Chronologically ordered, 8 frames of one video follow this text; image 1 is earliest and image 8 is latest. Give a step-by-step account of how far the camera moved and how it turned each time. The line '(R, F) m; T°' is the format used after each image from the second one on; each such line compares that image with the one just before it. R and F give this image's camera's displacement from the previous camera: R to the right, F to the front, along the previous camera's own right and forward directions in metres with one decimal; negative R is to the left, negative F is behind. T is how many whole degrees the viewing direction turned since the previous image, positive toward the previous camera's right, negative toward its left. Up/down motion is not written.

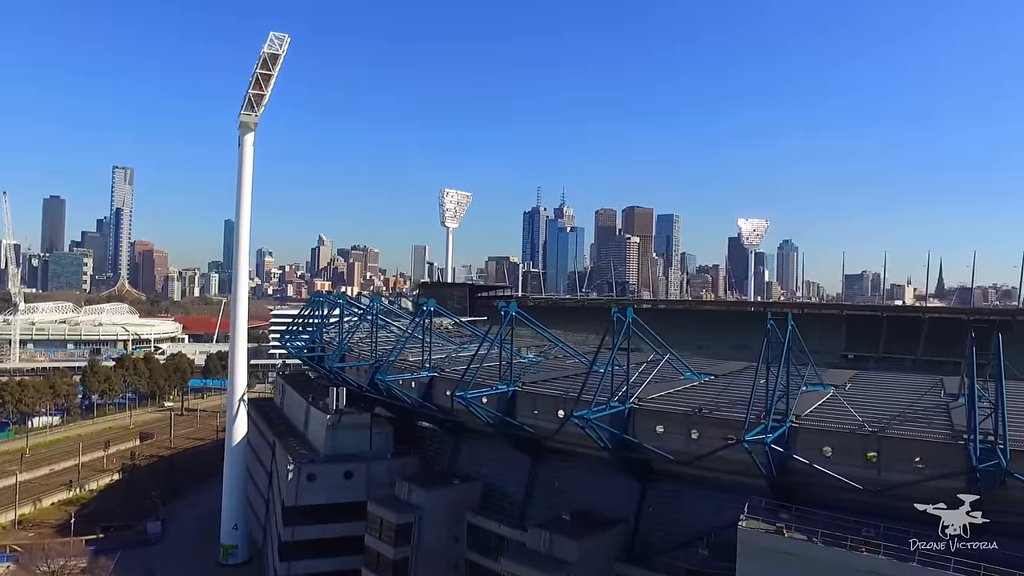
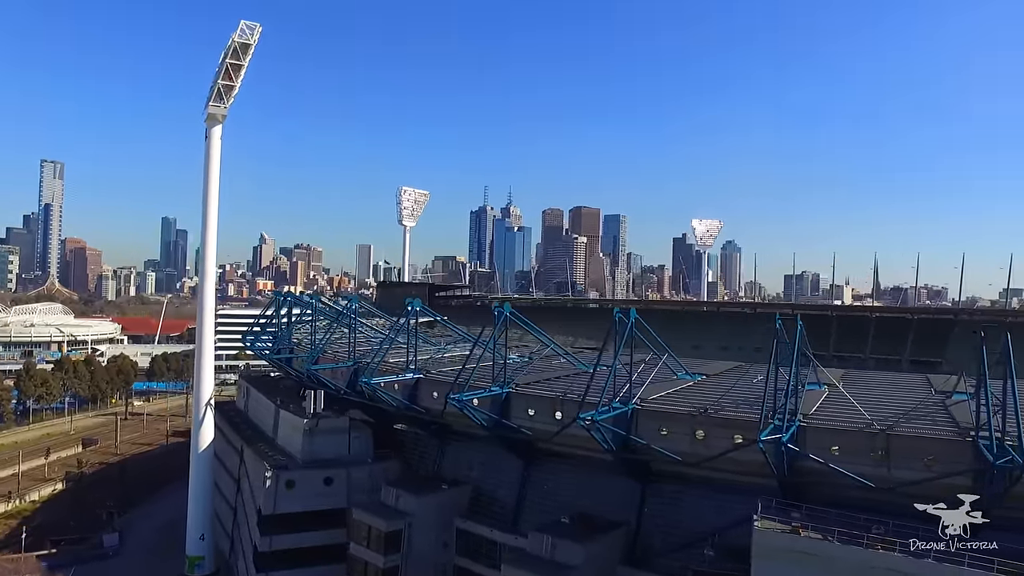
(-1.6, +0.6) m; +4°
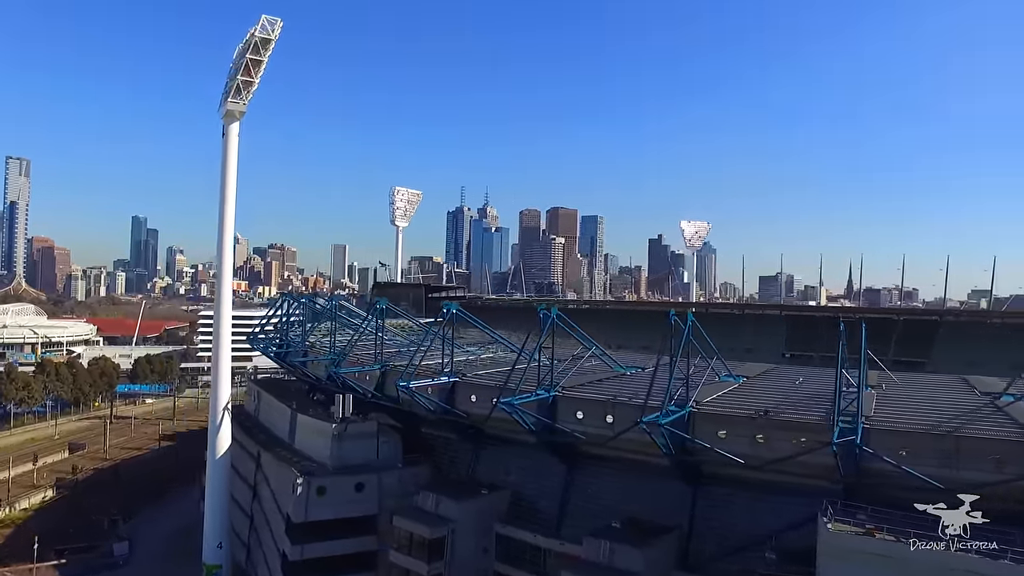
(-2.5, +0.3) m; +2°
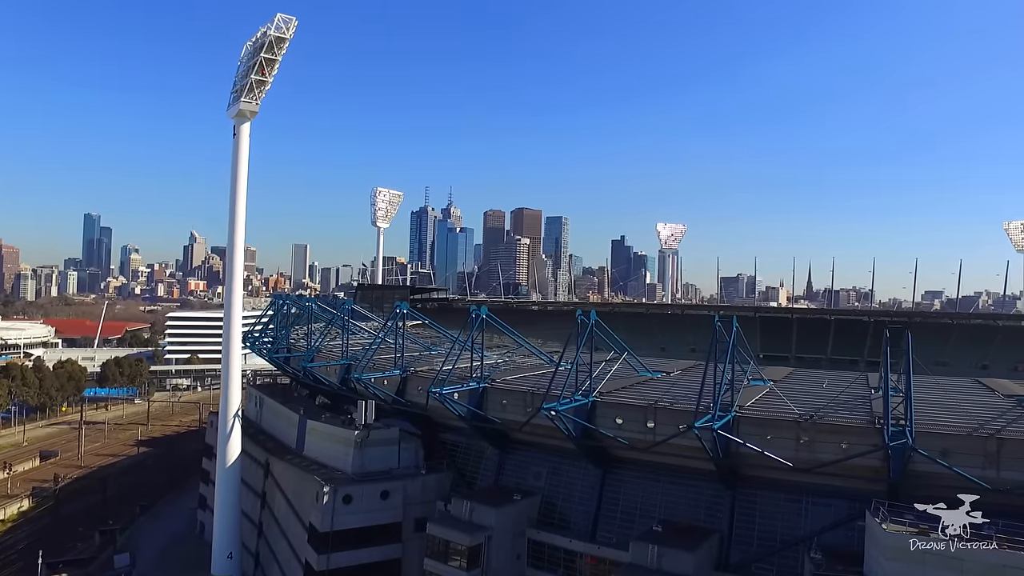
(-2.6, 0.0) m; +3°
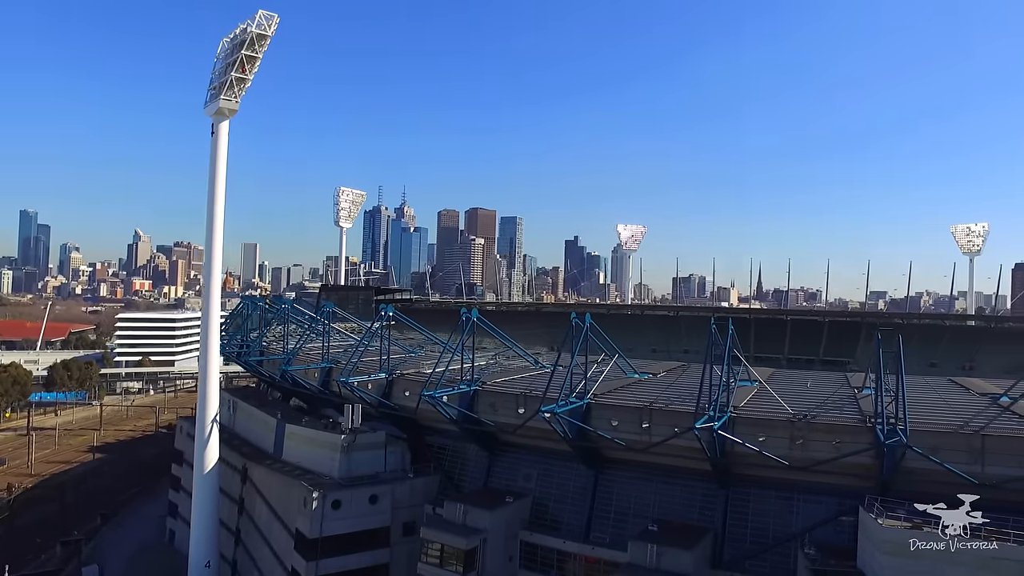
(-1.4, 0.0) m; +4°
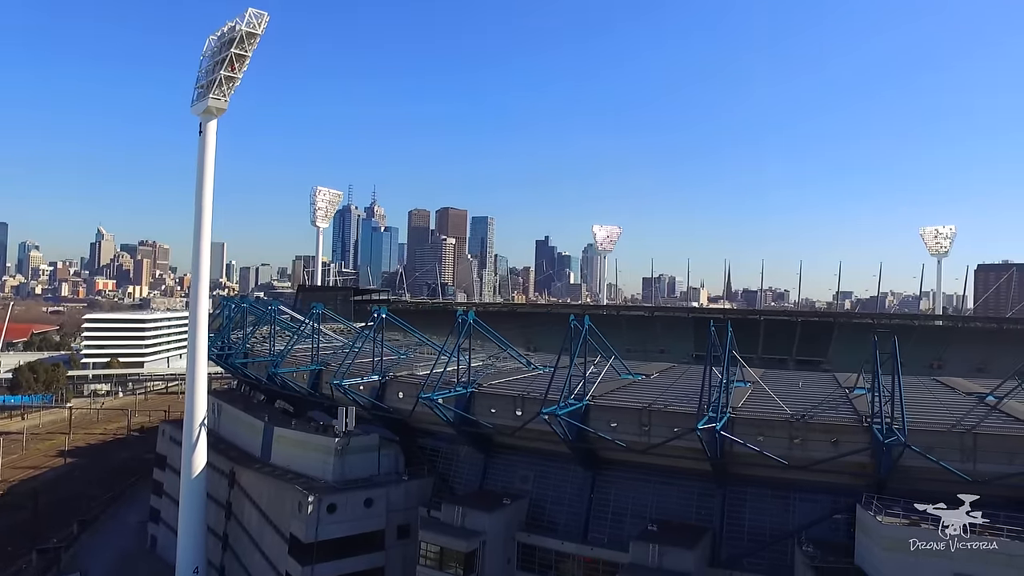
(-1.0, 0.0) m; +2°
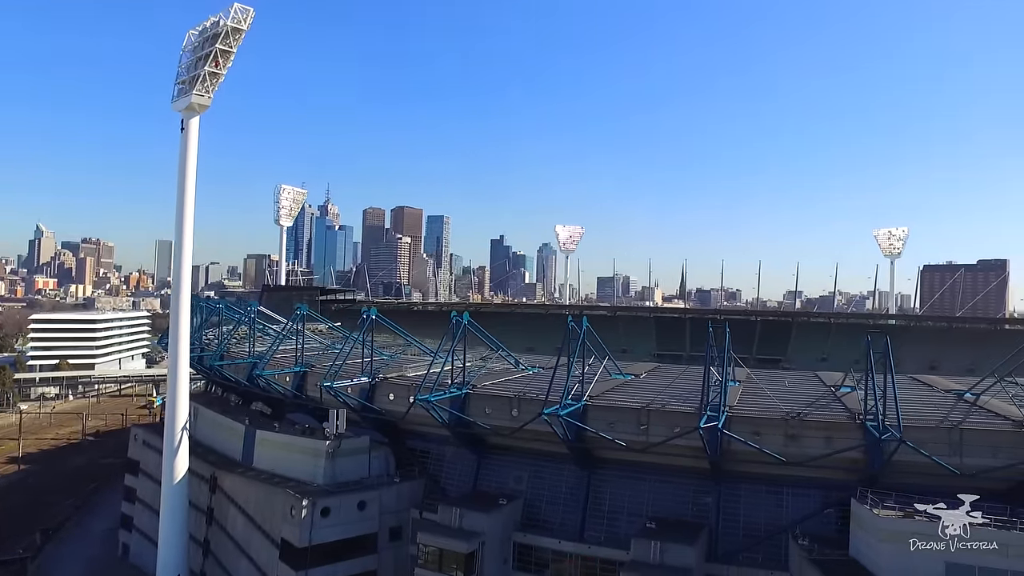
(-1.5, 0.0) m; +4°
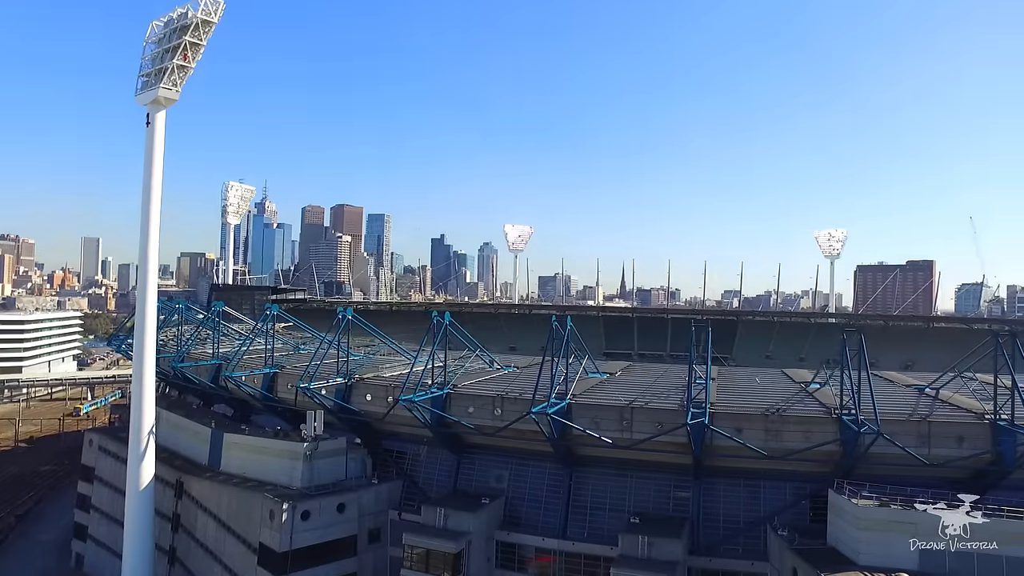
(-1.4, -0.1) m; +5°
